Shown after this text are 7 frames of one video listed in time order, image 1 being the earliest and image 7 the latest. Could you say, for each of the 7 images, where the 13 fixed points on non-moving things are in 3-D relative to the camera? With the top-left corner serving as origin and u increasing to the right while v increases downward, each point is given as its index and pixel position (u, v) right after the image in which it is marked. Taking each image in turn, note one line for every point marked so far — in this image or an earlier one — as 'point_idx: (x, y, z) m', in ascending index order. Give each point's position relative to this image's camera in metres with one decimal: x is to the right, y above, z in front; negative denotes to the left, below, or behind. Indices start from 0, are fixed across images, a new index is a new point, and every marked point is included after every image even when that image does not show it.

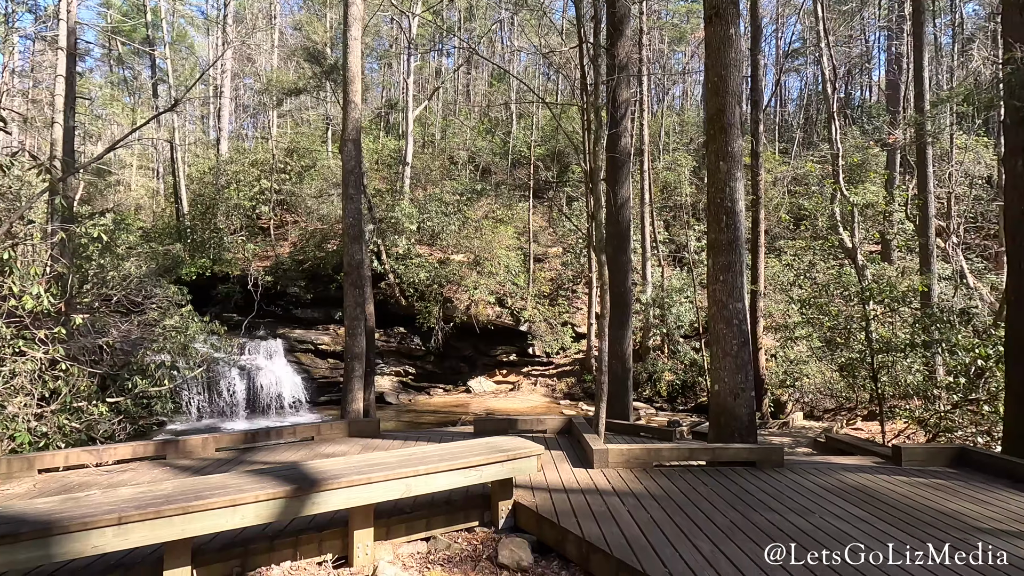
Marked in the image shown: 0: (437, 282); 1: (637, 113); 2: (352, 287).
0: (-2.2, +0.2, +15.6) m
1: (+3.9, +5.4, +16.6) m
2: (-2.2, 0.0, +7.2) m
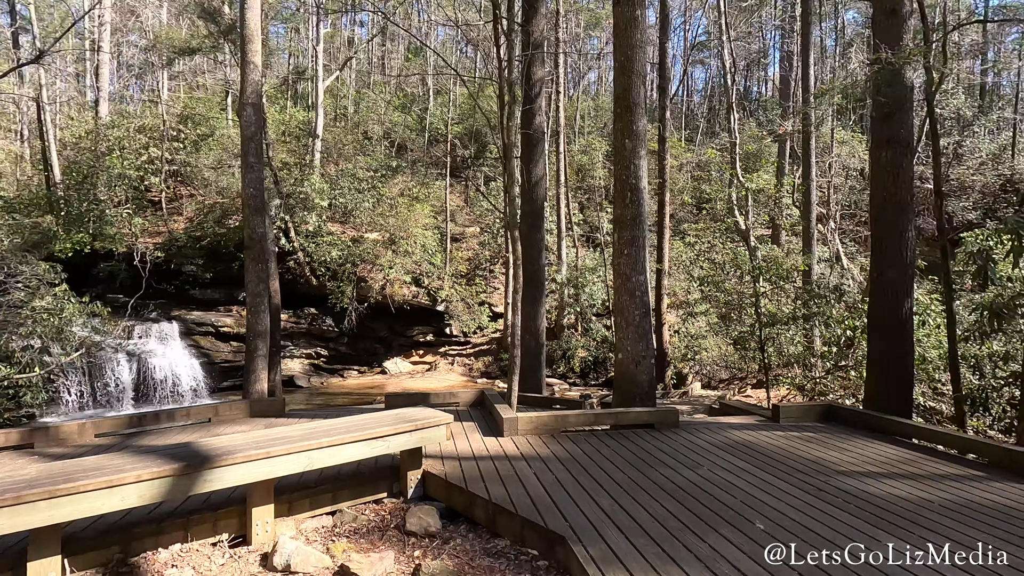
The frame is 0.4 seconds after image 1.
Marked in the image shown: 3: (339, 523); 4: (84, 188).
0: (-4.6, +0.8, +15.1) m
1: (+1.3, +6.1, +16.8) m
2: (-3.3, +0.3, +6.8) m
3: (-1.0, -1.3, +3.1) m
4: (-11.5, +2.7, +14.5) m
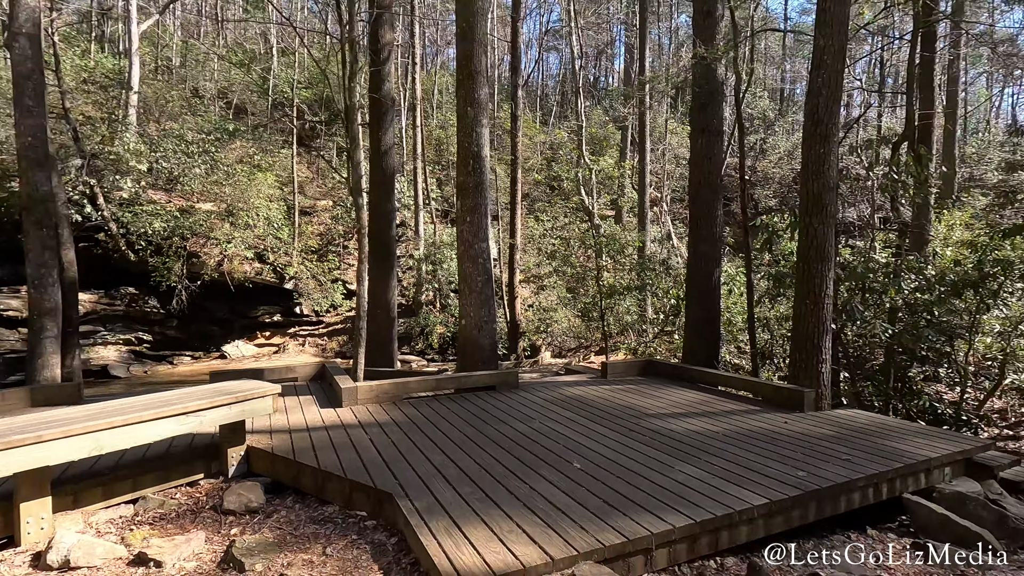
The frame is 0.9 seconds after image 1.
0: (-8.4, +1.4, +13.4) m
1: (-3.2, +6.8, +16.3) m
2: (-5.0, +0.6, +5.7) m
3: (-1.9, -1.1, +2.7) m
4: (-15.0, +3.2, +11.0) m
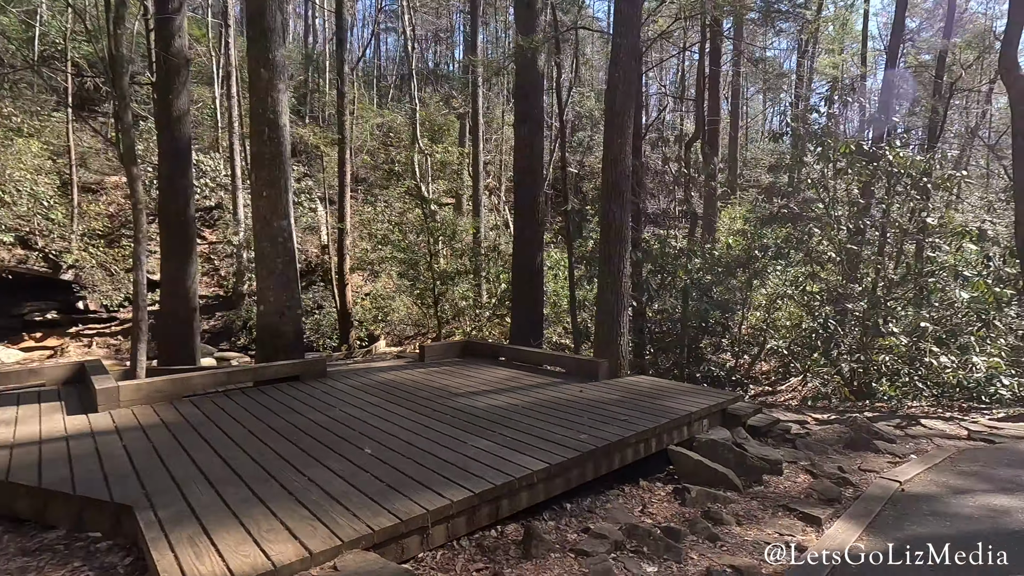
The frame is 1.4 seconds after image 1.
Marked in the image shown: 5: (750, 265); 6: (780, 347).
0: (-12.1, +1.5, +10.3) m
1: (-8.0, +7.1, +14.5) m
2: (-6.7, +0.7, +3.9) m
3: (-2.8, -1.1, +2.0) m
4: (-17.8, +3.2, +6.1) m
5: (+3.3, +0.3, +7.5) m
6: (+3.8, -0.8, +7.6) m
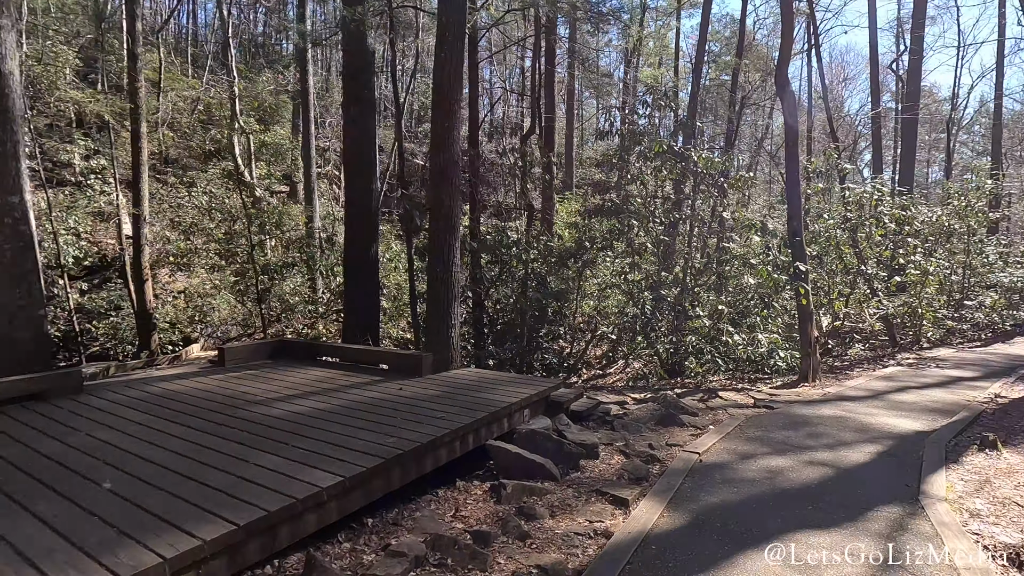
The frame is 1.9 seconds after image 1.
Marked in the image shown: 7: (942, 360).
0: (-14.6, +1.4, +6.3) m
1: (-11.9, +7.1, +11.4) m
2: (-7.7, +0.7, +1.6) m
3: (-3.4, -1.1, +0.9) m
4: (-19.0, +3.0, +0.7) m
5: (+1.0, +0.5, +7.8) m
6: (+1.5, -0.7, +8.1) m
7: (+6.6, -1.1, +8.3) m
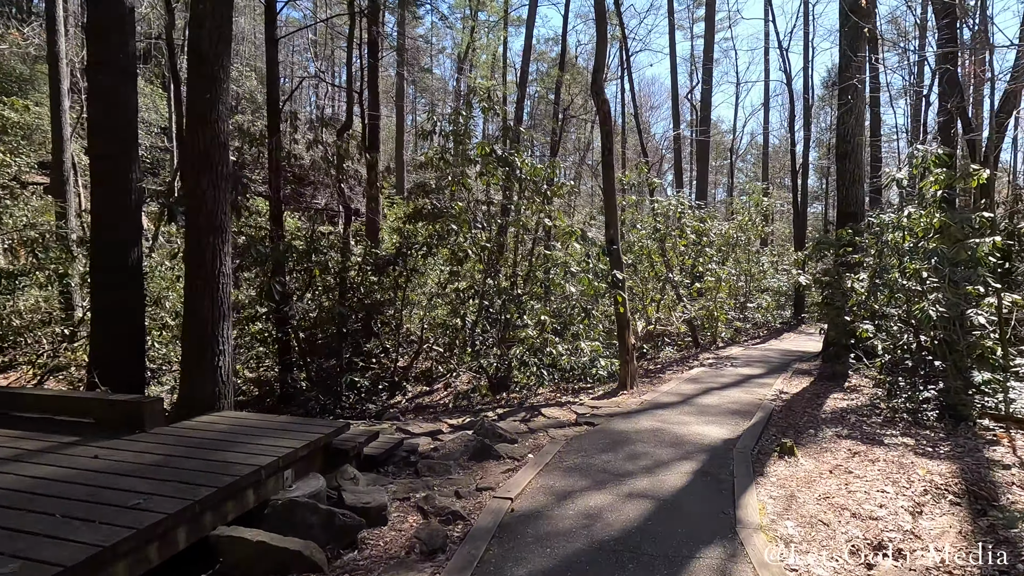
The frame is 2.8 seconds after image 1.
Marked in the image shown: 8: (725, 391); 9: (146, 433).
0: (-16.0, +1.1, +1.1) m
1: (-15.0, +6.8, +6.8) m
2: (-8.0, +0.5, -1.4) m
3: (-3.7, -1.1, -0.9) m
4: (-18.6, +2.7, -5.5) m
5: (-1.5, +0.3, +7.1) m
6: (-1.1, -0.8, +7.4) m
7: (+3.8, -1.2, +9.1) m
8: (+2.5, -1.2, +6.3) m
9: (-1.9, -0.7, +2.9) m
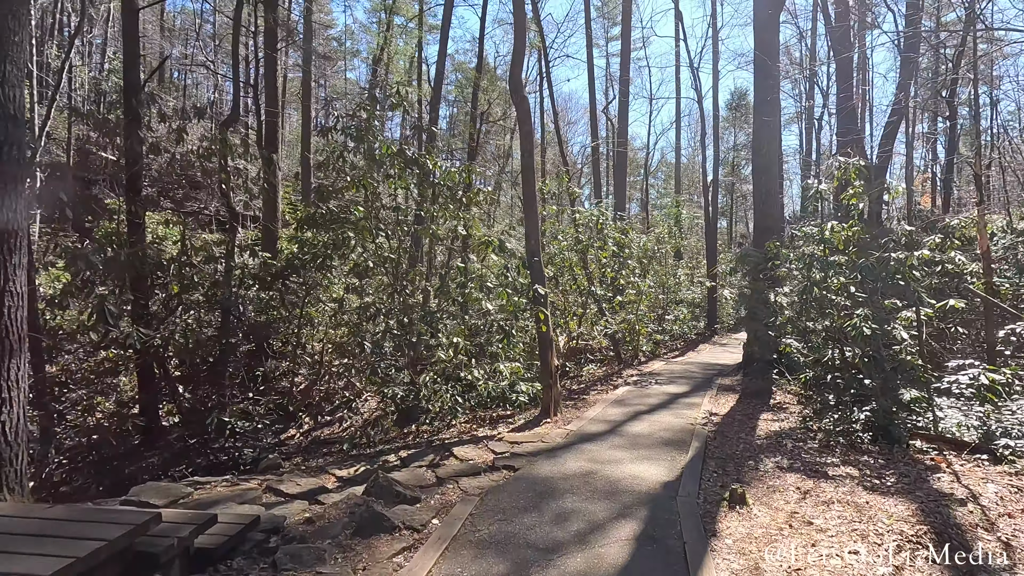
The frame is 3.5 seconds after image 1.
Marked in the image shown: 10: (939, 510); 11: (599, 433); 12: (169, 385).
0: (-16.0, +1.0, -2.0) m
1: (-15.8, +6.5, +3.9) m
2: (-7.7, +0.5, -3.3) m
3: (-3.5, -1.2, -2.2) m
4: (-17.6, +2.7, -8.8) m
5: (-2.5, +0.1, +6.0) m
6: (-2.2, -1.0, +6.5) m
7: (+2.4, -1.4, +8.9) m
8: (+1.5, -1.4, +5.8) m
9: (-2.3, -0.9, +1.8) m
10: (+2.5, -1.3, +3.1) m
11: (+0.8, -1.4, +5.0) m
12: (-3.7, -1.0, +5.5) m
